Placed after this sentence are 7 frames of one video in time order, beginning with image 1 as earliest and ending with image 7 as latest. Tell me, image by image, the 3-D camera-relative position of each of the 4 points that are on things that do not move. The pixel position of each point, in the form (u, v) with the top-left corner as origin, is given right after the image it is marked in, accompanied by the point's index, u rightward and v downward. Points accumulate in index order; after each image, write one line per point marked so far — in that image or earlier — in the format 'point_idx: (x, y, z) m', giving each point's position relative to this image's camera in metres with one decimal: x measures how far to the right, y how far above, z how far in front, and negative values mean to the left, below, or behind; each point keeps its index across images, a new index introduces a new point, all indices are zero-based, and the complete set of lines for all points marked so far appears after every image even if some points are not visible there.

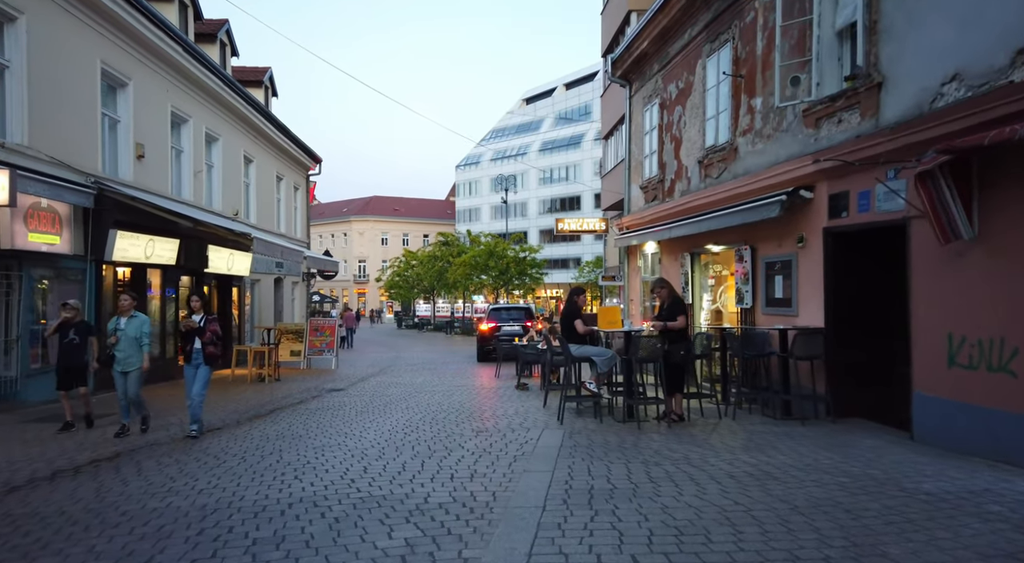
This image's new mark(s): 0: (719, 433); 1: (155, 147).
0: (+2.5, -1.8, +8.2) m
1: (-8.1, +3.0, +15.5) m
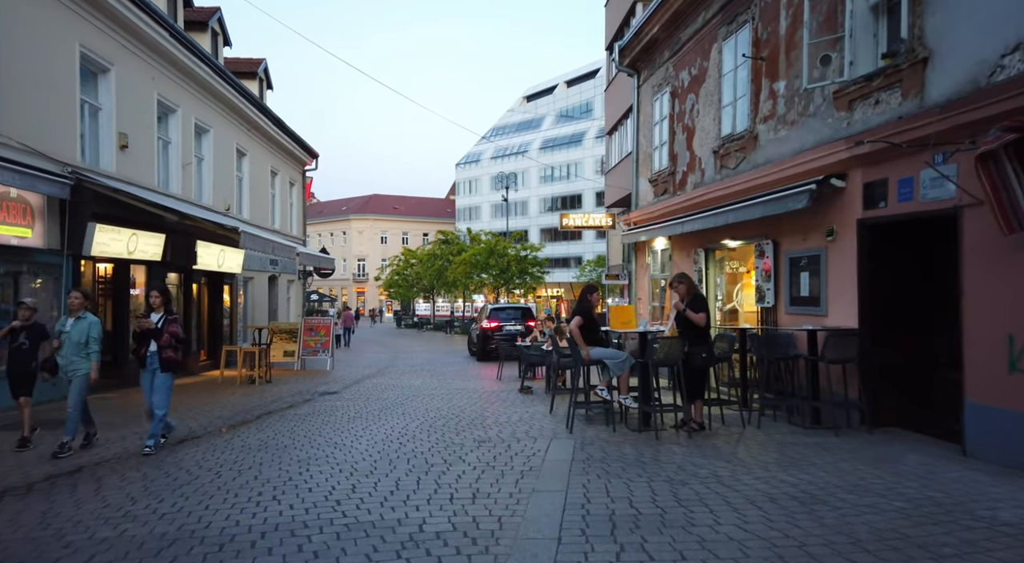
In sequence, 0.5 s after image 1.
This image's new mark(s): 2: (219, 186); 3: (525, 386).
0: (+2.5, -1.8, +7.4) m
1: (-8.0, +3.1, +14.8) m
2: (-8.3, +2.7, +19.5) m
3: (+0.2, -2.1, +13.5) m
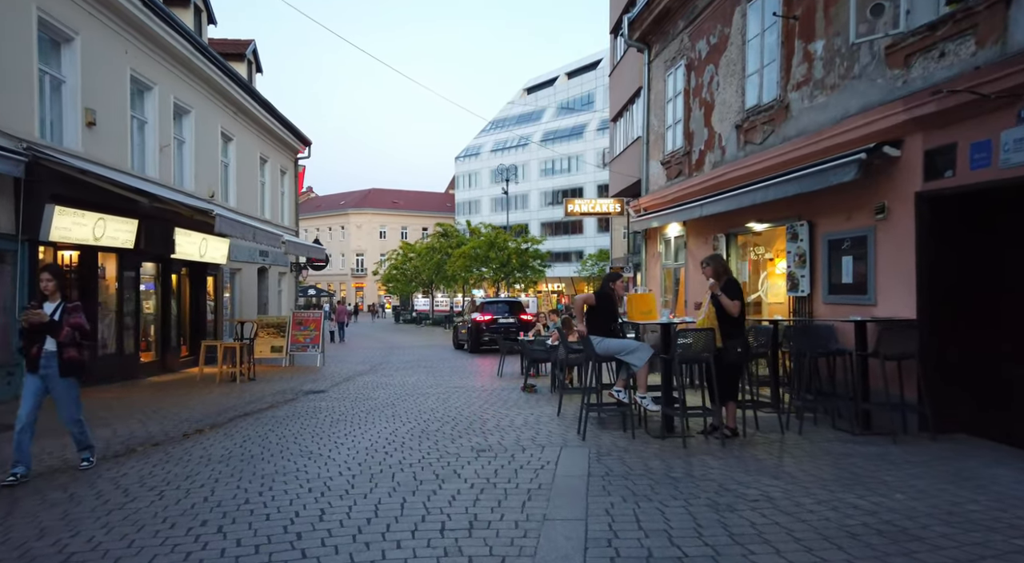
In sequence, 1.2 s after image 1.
0: (+2.5, -1.6, +6.3) m
1: (-8.0, +3.3, +13.6) m
2: (-8.3, +3.0, +18.4) m
3: (+0.3, -1.9, +12.4) m
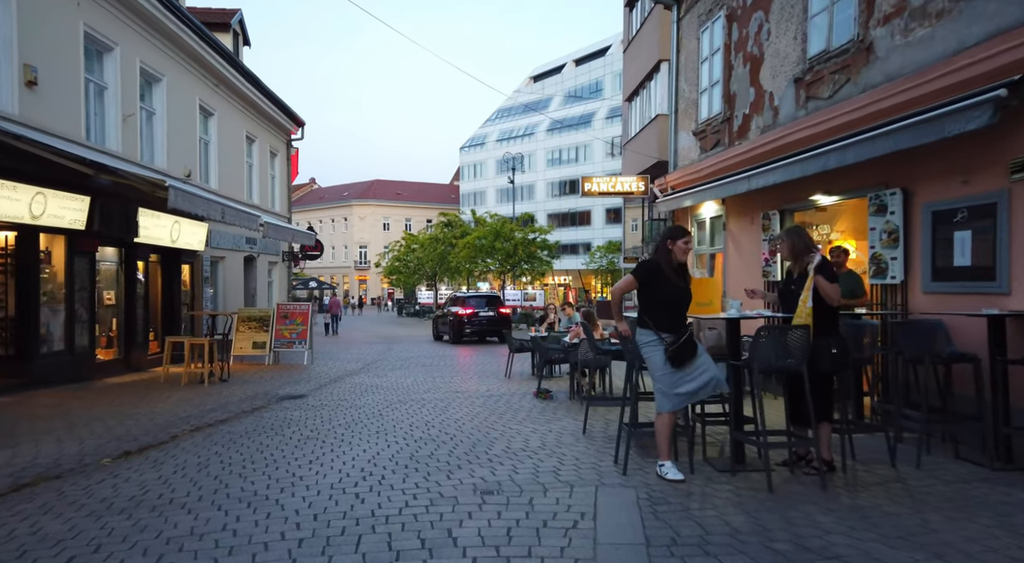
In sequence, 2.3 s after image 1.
0: (+2.7, -1.4, +4.4) m
1: (-7.8, +3.5, +11.8) m
2: (-8.1, +3.2, +16.5) m
3: (+0.4, -1.6, +10.5) m
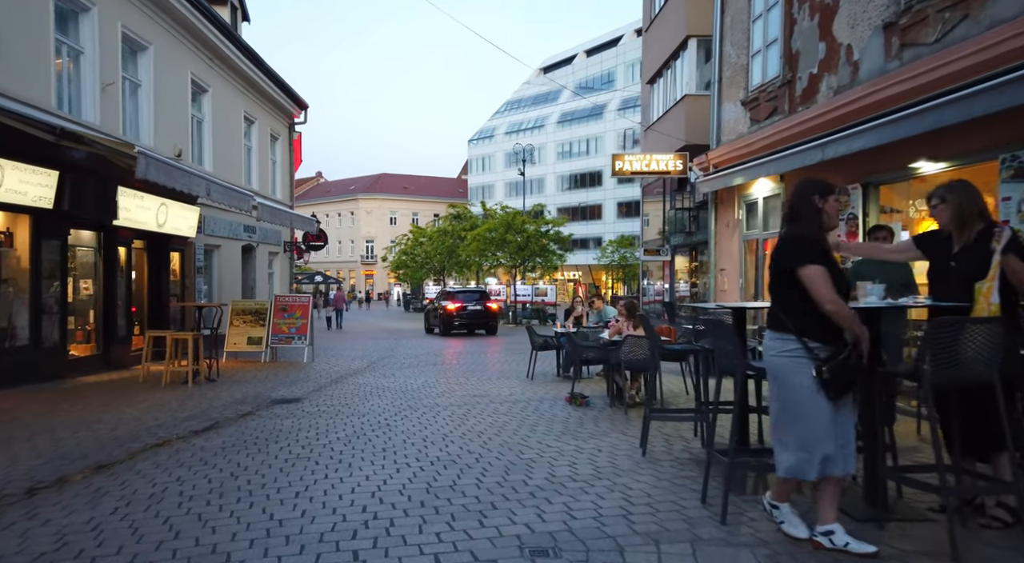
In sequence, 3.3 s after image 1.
0: (+3.0, -1.3, +2.9) m
1: (-7.4, +3.7, +10.4) m
2: (-7.6, +3.5, +15.1) m
3: (+0.8, -1.5, +9.1) m
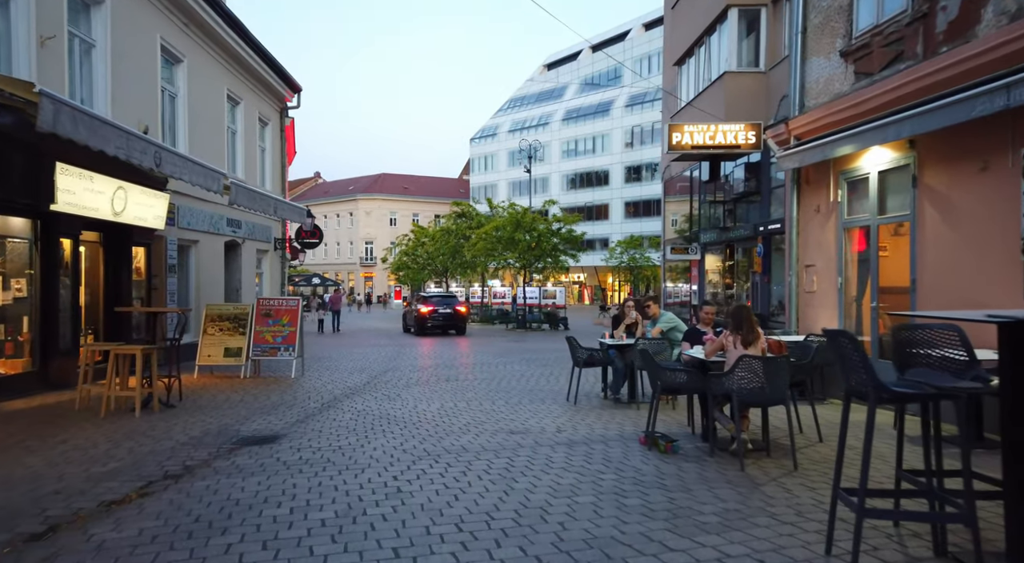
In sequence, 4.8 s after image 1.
0: (+3.5, -1.3, +0.5) m
1: (-6.9, +3.8, +8.0) m
2: (-7.1, +3.5, +12.7) m
3: (+1.3, -1.4, +6.7) m
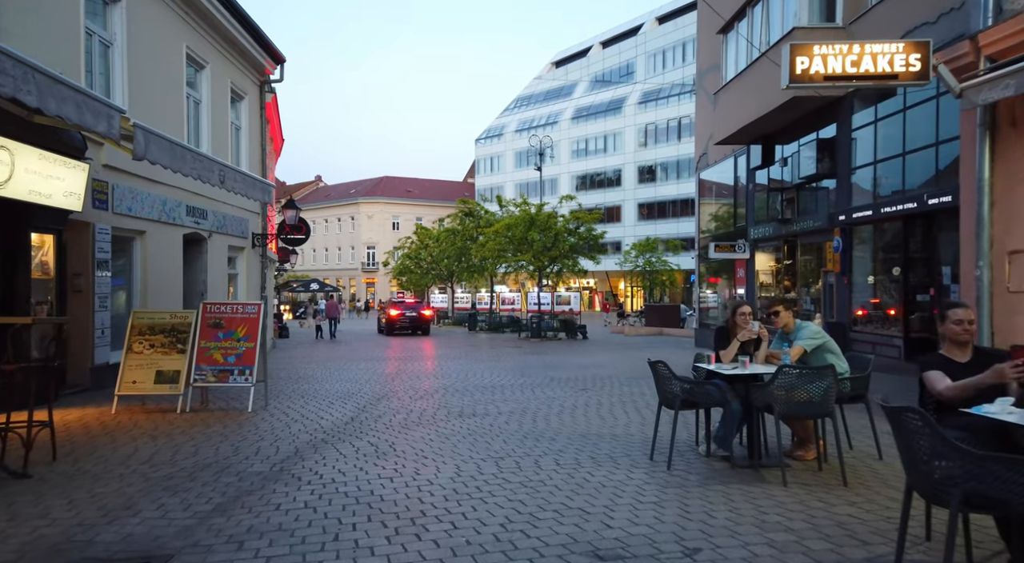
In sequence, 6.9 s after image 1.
0: (+3.9, -1.1, -2.9) m
1: (-6.4, +3.8, +4.6) m
2: (-6.6, +3.5, +9.4) m
3: (+1.8, -1.4, +3.2) m
